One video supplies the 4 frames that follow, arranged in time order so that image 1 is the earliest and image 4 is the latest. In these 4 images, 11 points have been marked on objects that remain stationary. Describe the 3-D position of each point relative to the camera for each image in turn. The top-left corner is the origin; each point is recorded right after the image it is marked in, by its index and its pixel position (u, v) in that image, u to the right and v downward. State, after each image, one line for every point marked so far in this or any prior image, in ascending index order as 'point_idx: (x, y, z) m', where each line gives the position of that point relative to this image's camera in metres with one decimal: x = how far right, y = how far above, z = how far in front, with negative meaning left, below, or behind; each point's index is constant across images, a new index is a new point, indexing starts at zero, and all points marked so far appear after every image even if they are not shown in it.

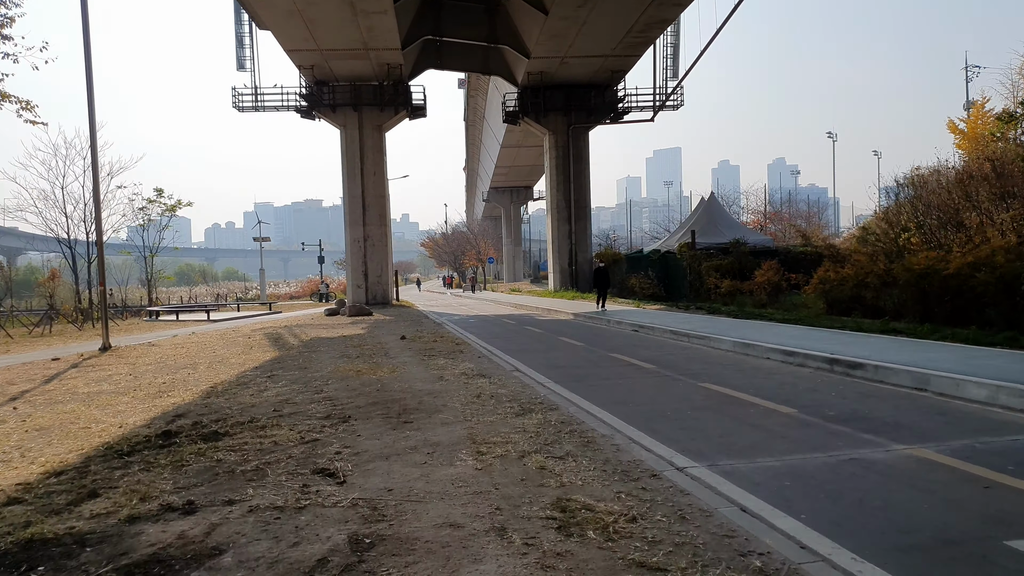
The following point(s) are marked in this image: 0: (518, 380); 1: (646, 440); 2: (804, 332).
0: (+0.1, -1.2, +9.4) m
1: (+1.1, -1.2, +5.9) m
2: (+4.9, -0.8, +12.4) m
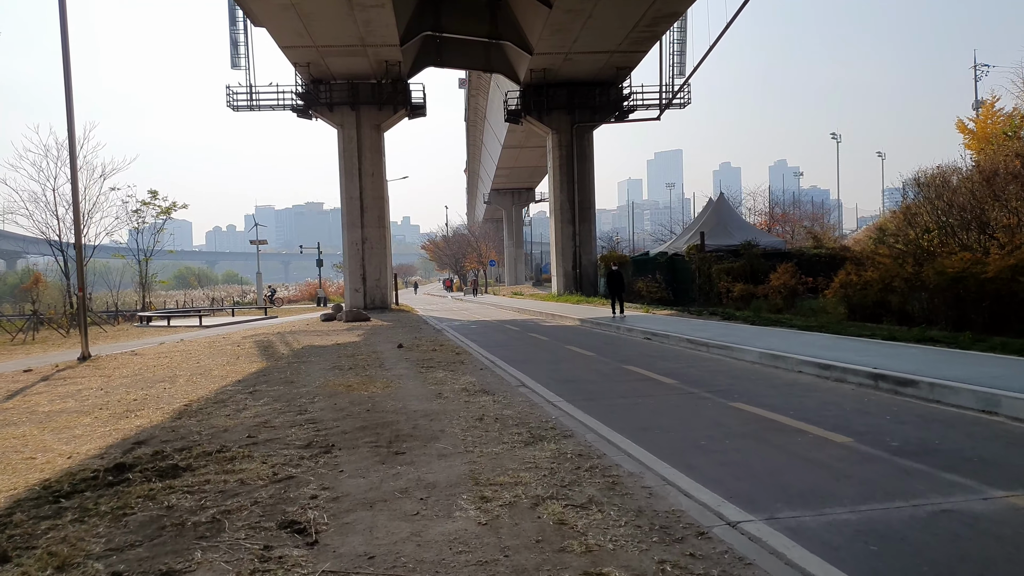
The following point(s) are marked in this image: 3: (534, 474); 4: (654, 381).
0: (+0.1, -1.3, +8.5) m
1: (+1.1, -1.3, +4.9) m
2: (+5.0, -0.8, +11.4) m
3: (+0.2, -1.3, +5.3) m
4: (+1.8, -1.2, +9.5) m
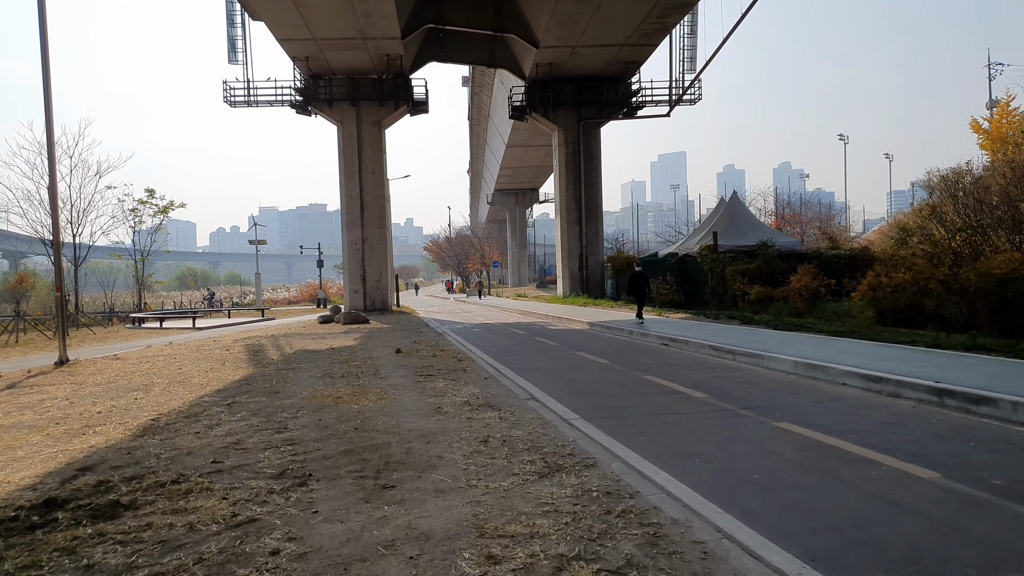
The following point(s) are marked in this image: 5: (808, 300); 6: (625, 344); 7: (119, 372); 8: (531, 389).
0: (+0.2, -1.3, +7.4) m
1: (+1.2, -1.3, +3.9) m
2: (+5.1, -0.9, +10.3) m
3: (+0.2, -1.3, +4.2) m
4: (+1.9, -1.2, +8.4) m
5: (+7.6, -0.3, +19.2) m
6: (+2.2, -1.1, +14.3) m
7: (-6.9, -1.5, +13.1) m
8: (+0.2, -1.2, +9.2) m
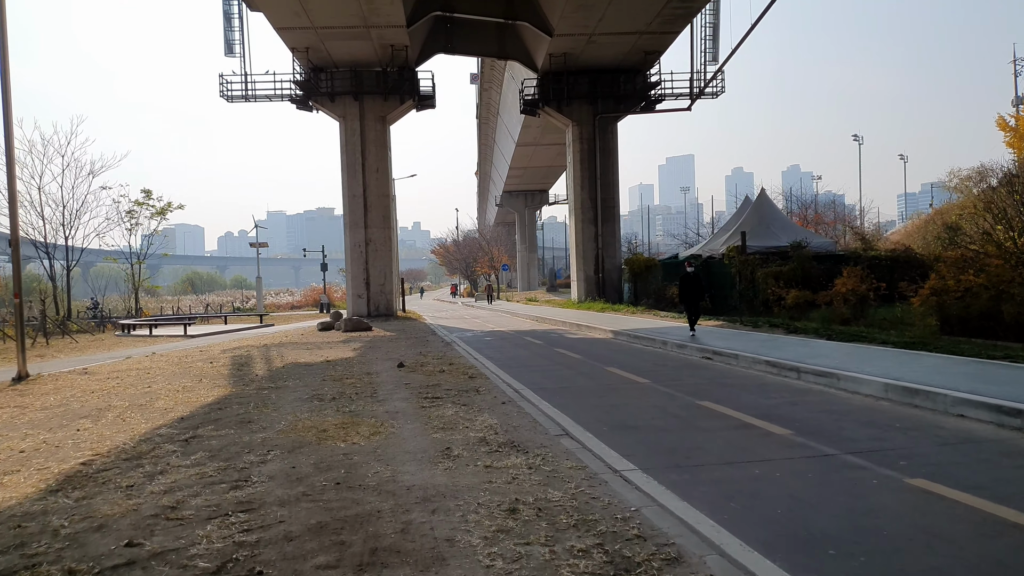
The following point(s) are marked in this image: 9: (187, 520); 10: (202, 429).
0: (+0.5, -1.3, +5.6) m
1: (+1.4, -1.3, +2.1) m
2: (+5.3, -0.9, +8.5) m
3: (+0.5, -1.3, +2.4) m
4: (+2.2, -1.3, +6.6) m
5: (+8.0, -0.4, +17.3) m
6: (+2.5, -1.1, +12.4) m
7: (-6.6, -1.6, +11.3) m
8: (+0.5, -1.3, +7.4) m
9: (-2.0, -1.4, +4.7) m
10: (-3.2, -1.5, +7.8) m
